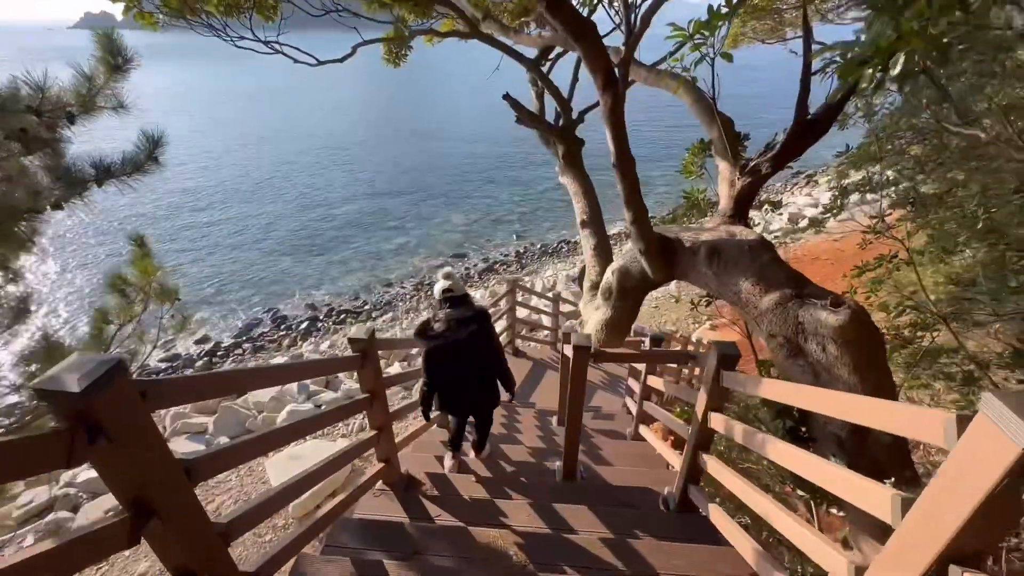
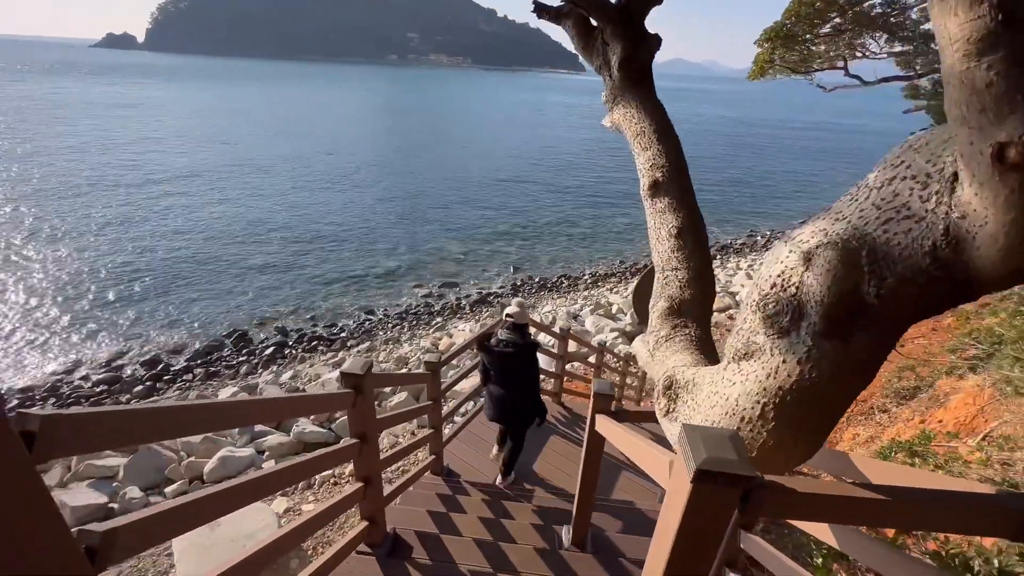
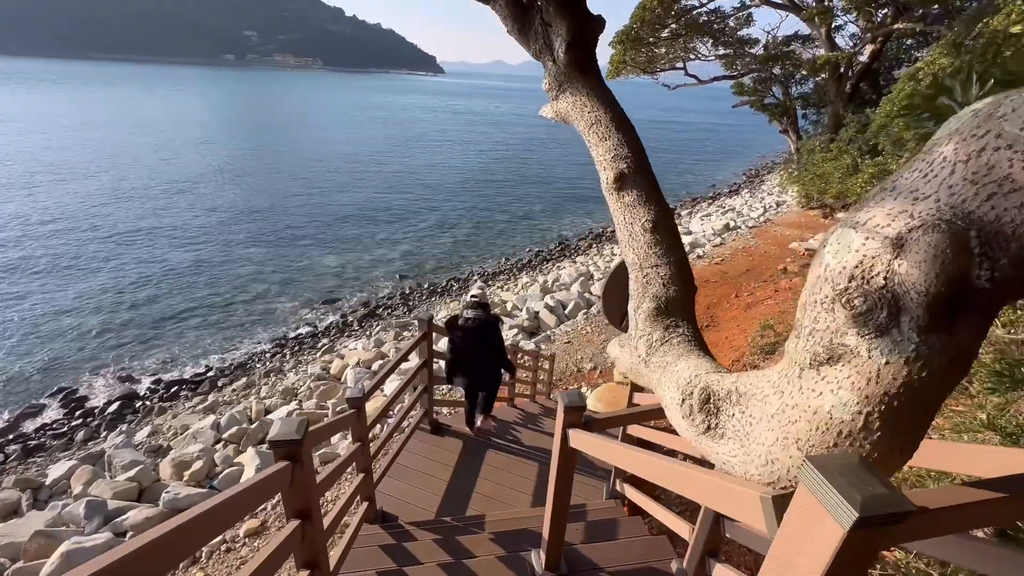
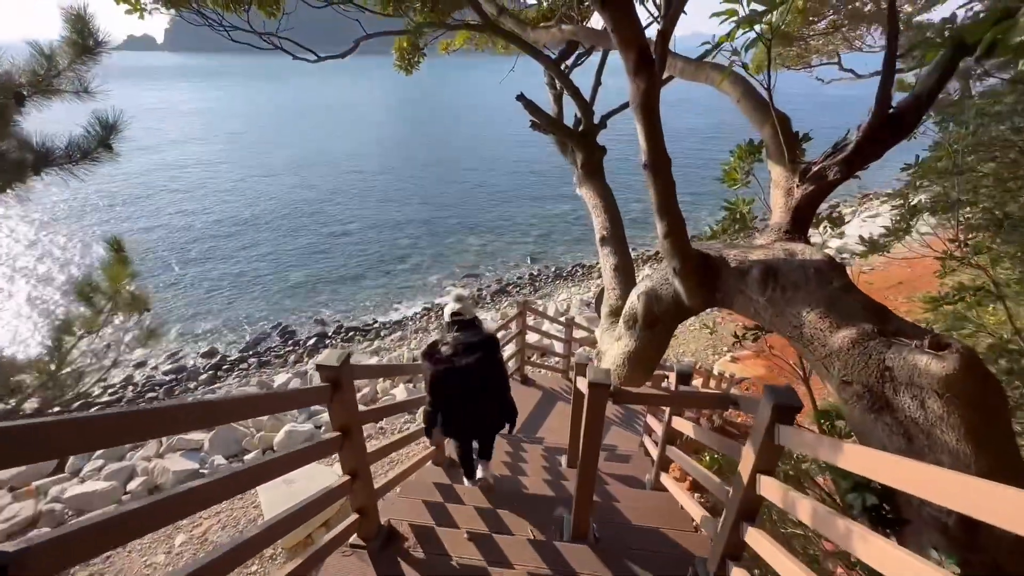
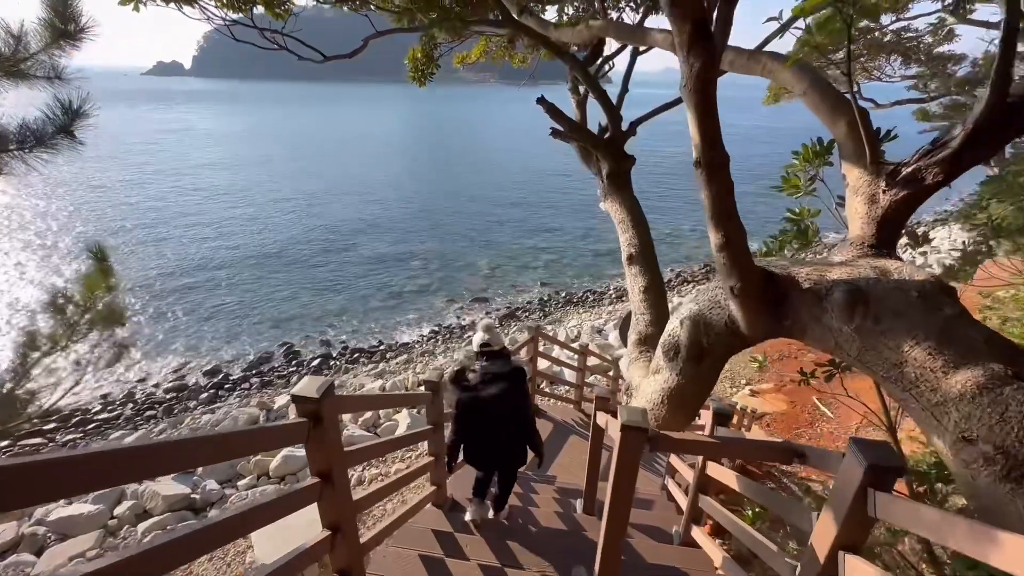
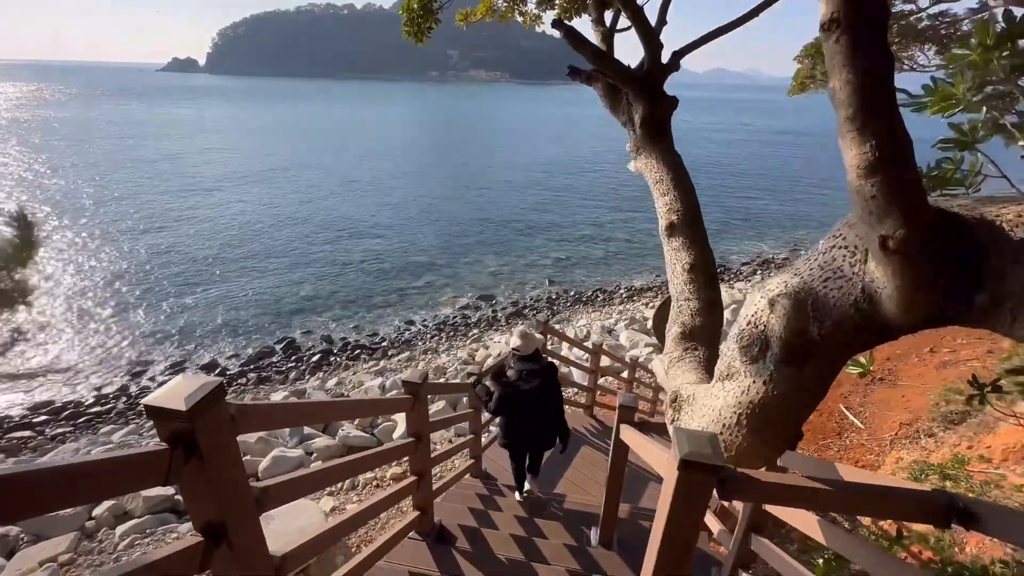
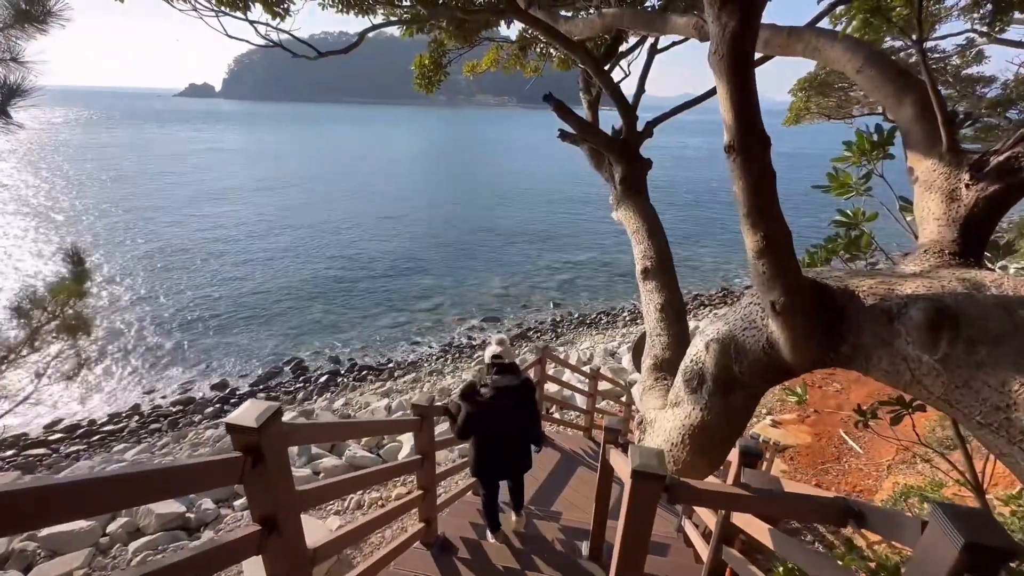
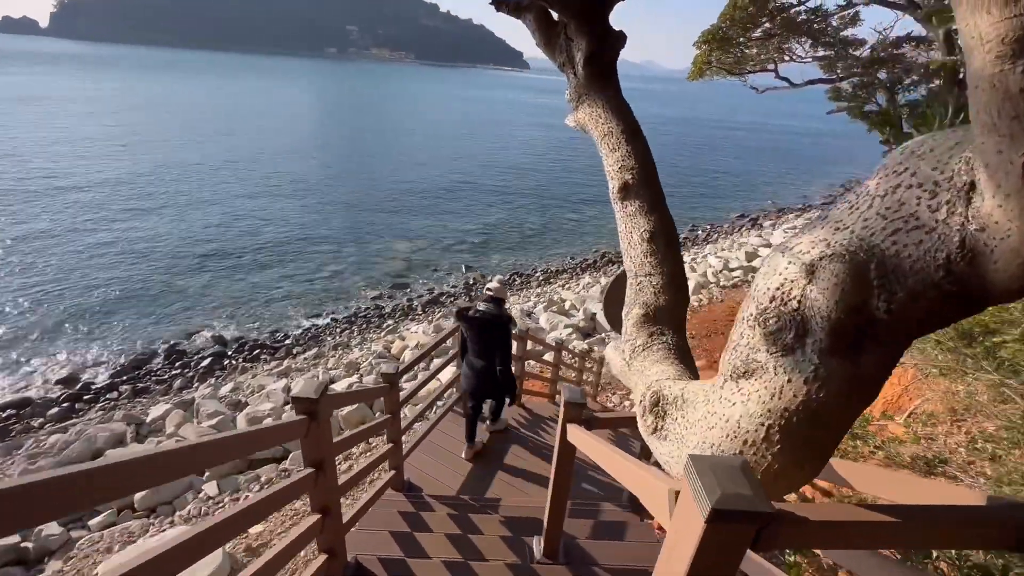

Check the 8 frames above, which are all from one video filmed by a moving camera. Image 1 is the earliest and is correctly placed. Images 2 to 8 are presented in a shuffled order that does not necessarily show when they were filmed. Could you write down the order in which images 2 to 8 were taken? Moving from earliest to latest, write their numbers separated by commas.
4, 5, 7, 6, 2, 8, 3
